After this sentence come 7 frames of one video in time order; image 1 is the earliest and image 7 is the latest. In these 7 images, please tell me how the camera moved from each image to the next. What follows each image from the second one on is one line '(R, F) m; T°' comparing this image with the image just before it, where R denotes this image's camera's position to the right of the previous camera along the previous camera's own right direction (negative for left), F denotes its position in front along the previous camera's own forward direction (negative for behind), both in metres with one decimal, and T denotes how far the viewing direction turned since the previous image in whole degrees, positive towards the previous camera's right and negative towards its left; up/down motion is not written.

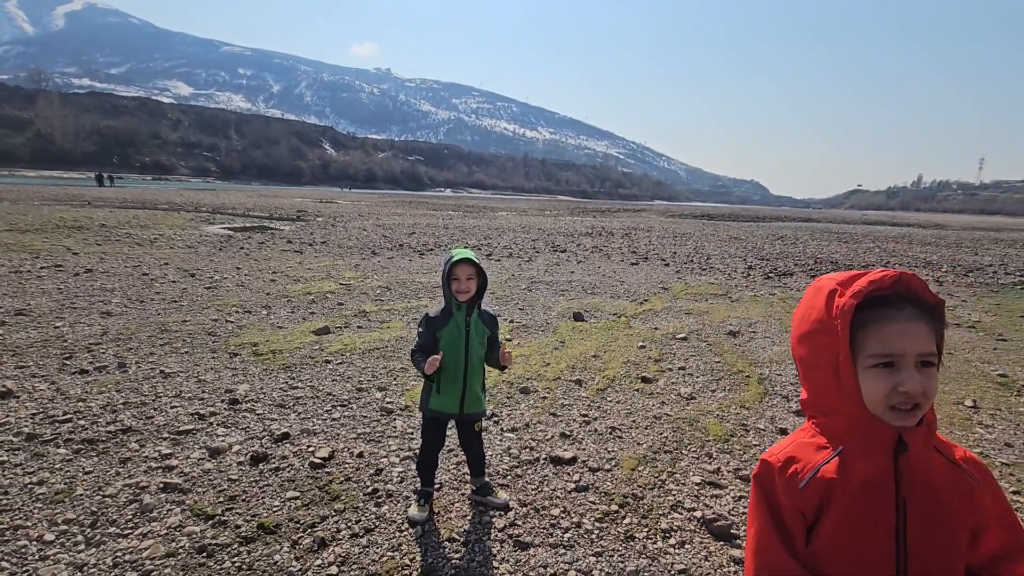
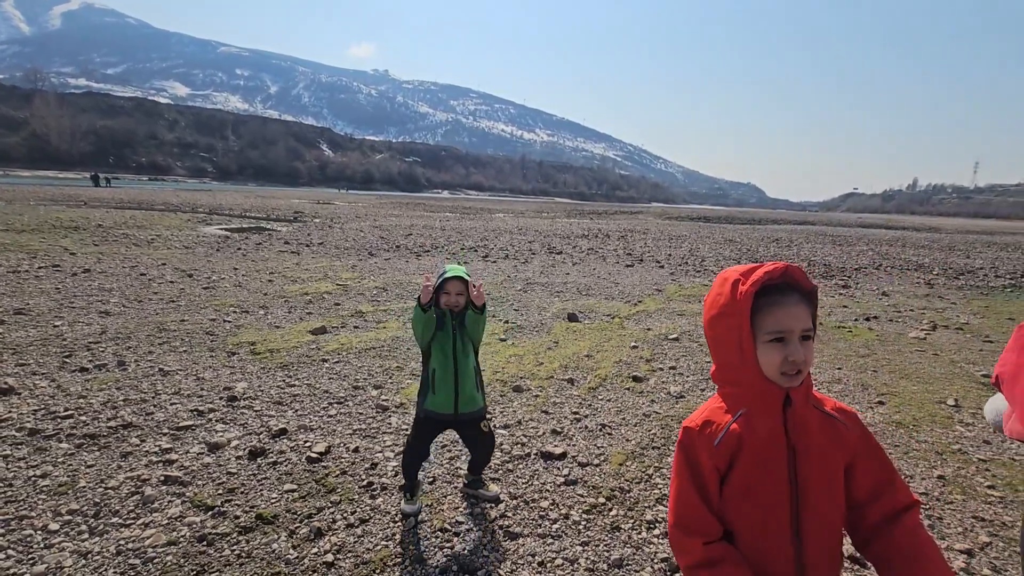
(0.0, -0.1) m; 0°
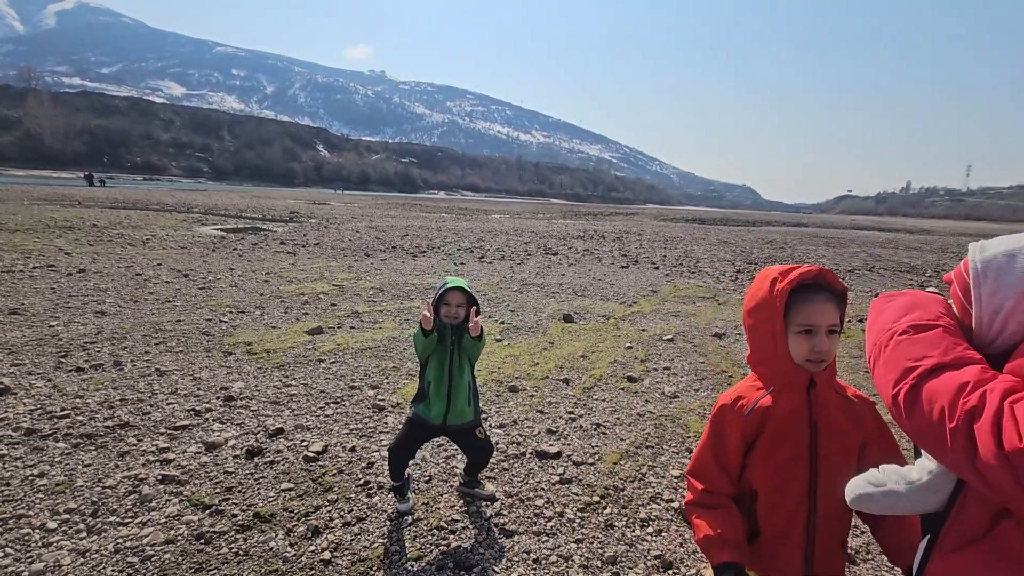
(0.0, 0.0) m; 0°
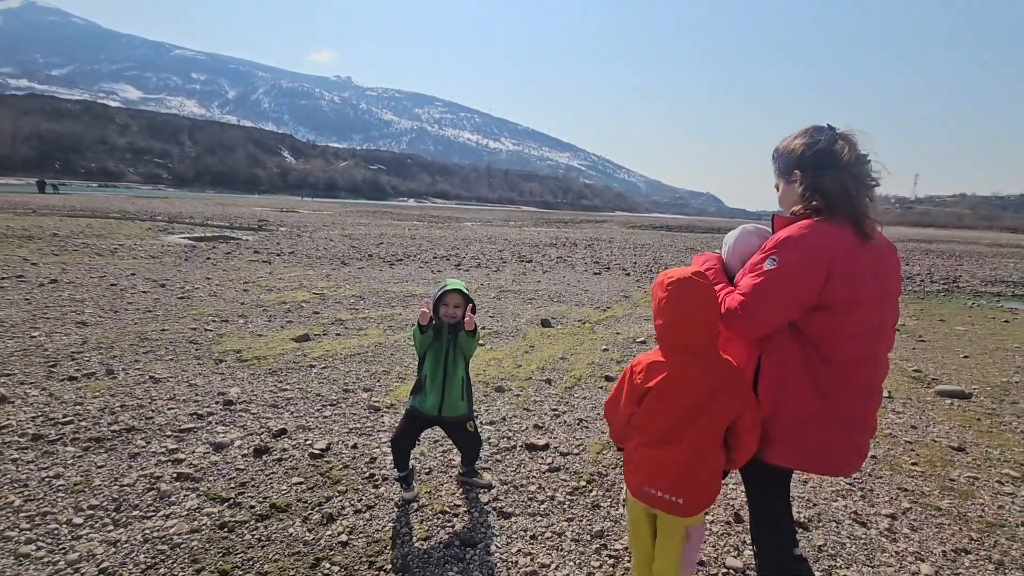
(-0.2, -0.4) m; +3°
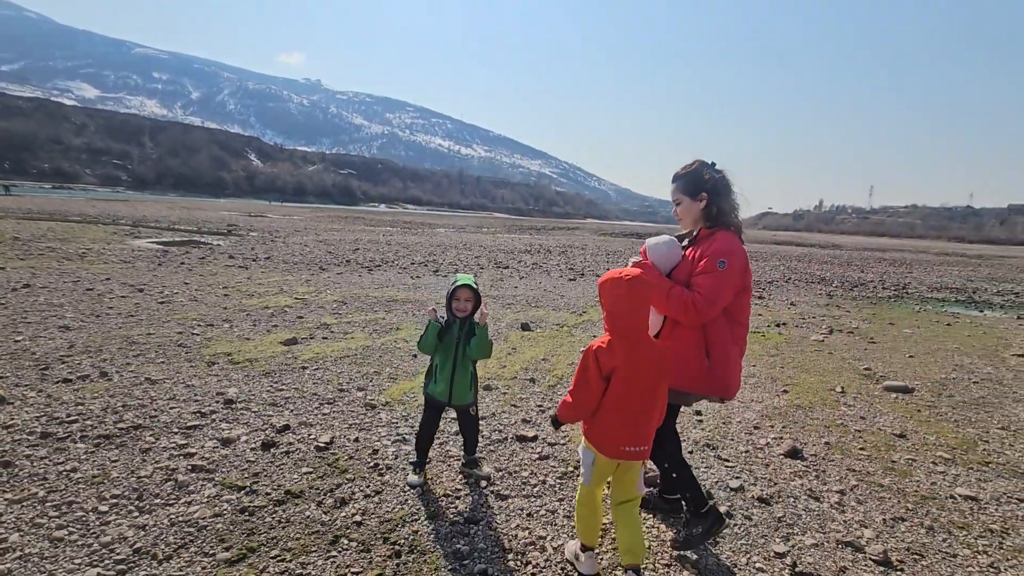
(-0.2, -0.4) m; +3°
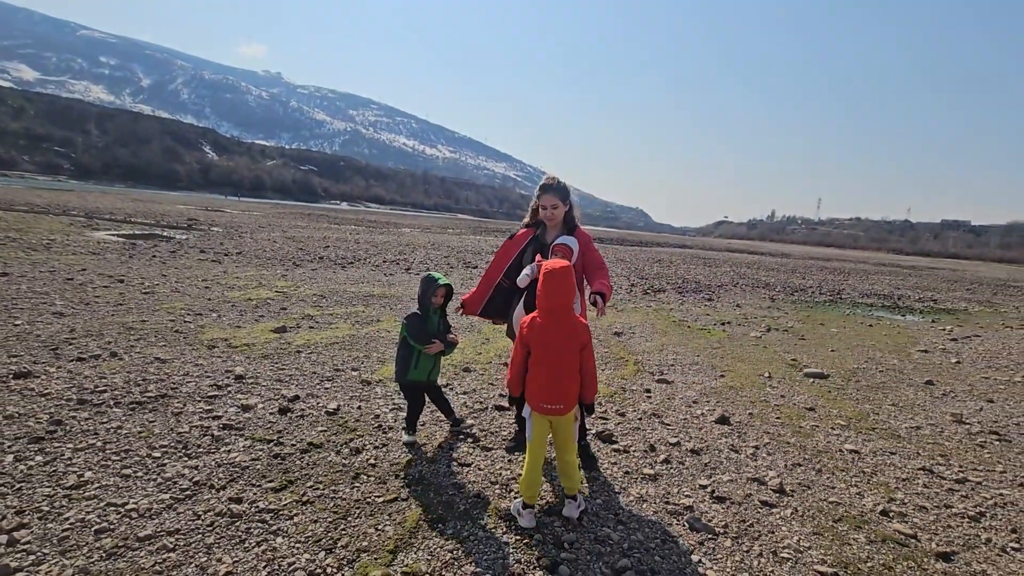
(-0.2, -0.9) m; +4°
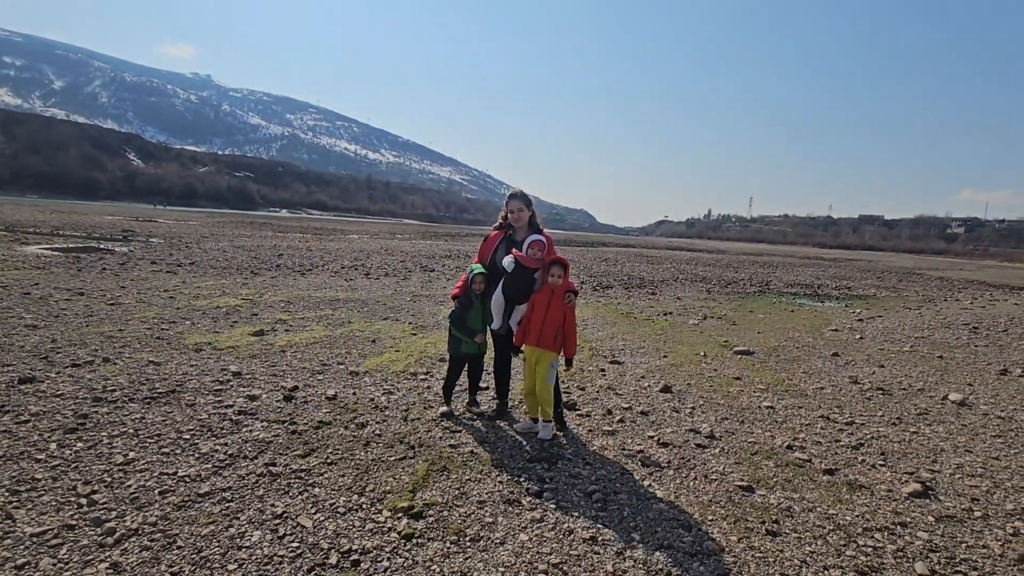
(-0.3, -0.9) m; +6°
